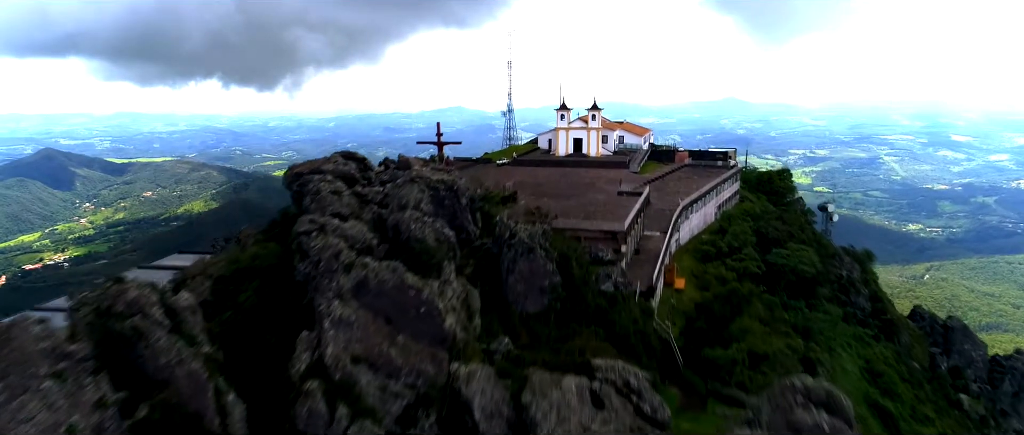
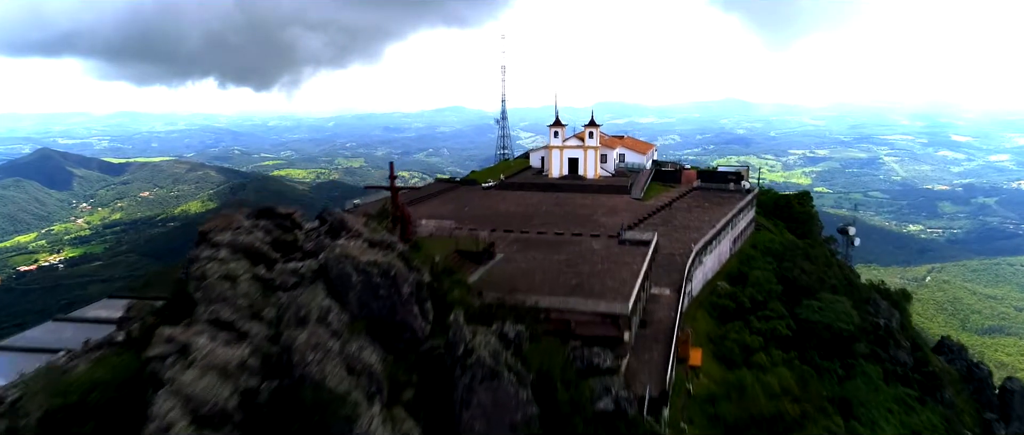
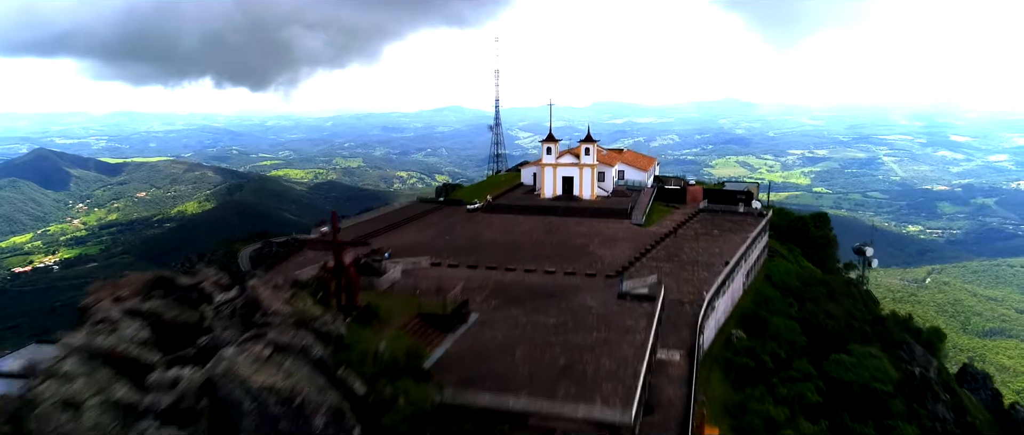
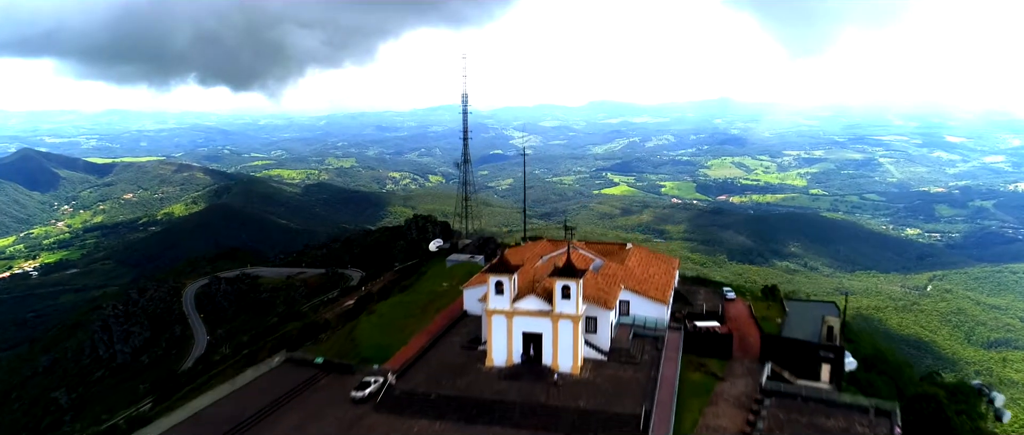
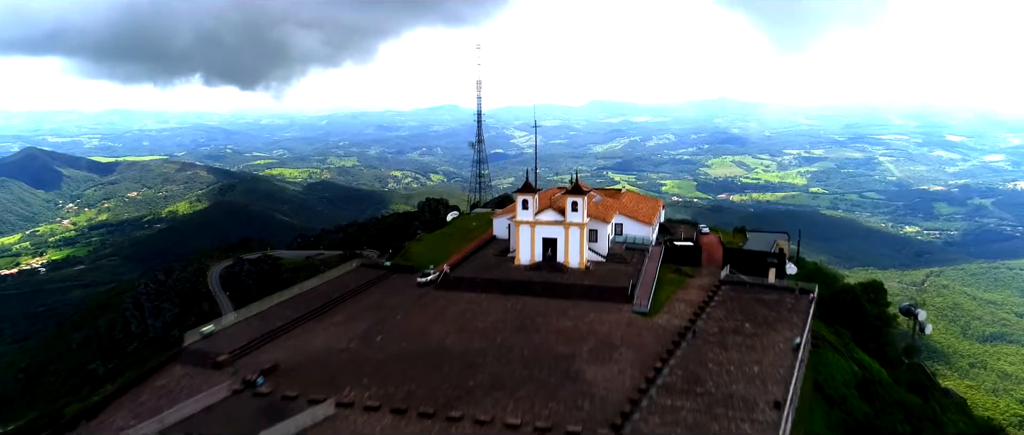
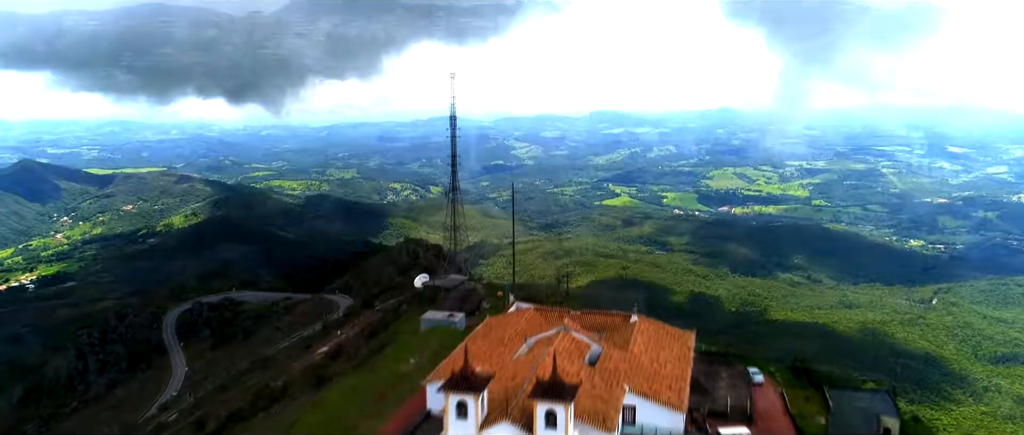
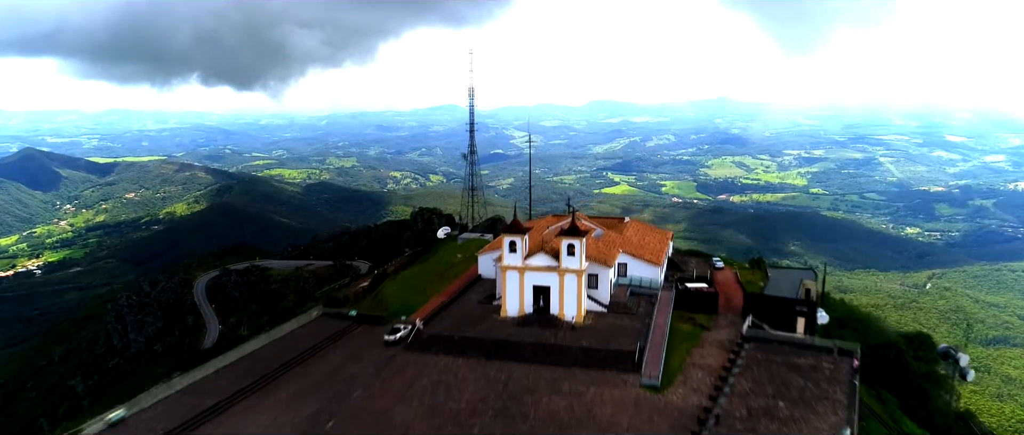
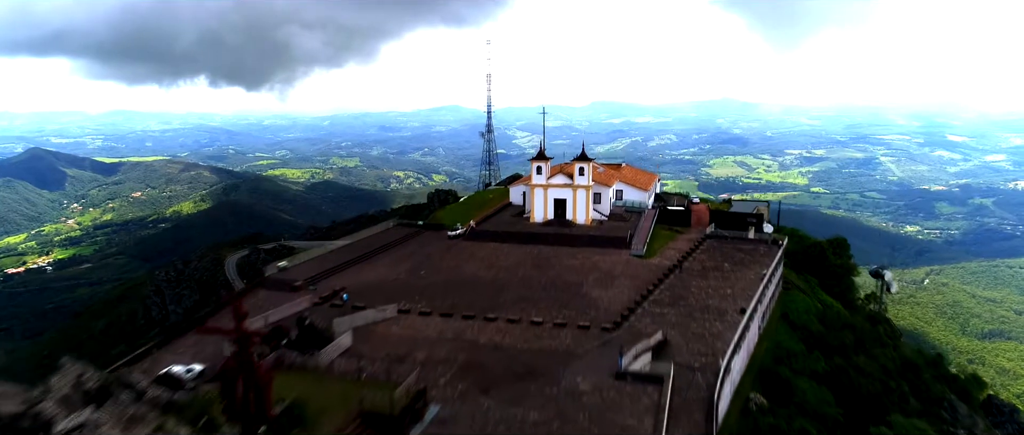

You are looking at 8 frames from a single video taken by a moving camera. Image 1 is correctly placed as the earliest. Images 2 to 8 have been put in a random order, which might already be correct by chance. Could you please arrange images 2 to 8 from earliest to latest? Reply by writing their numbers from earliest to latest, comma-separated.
2, 3, 8, 5, 7, 4, 6
